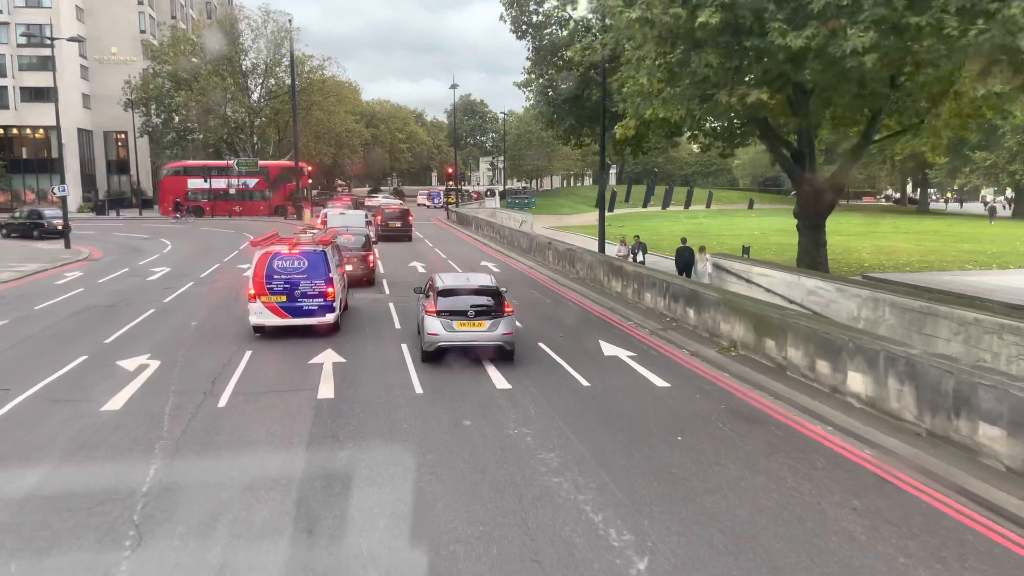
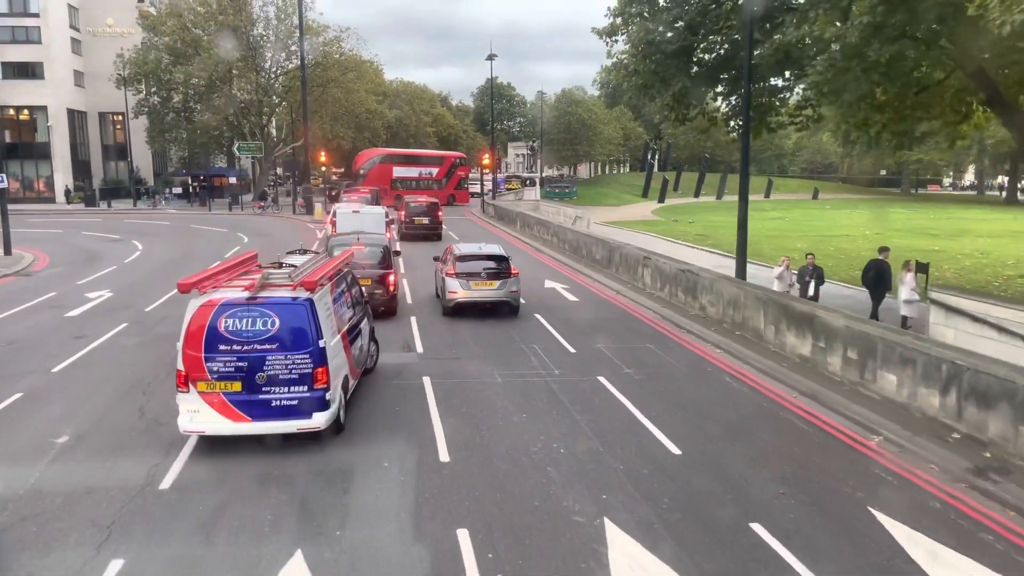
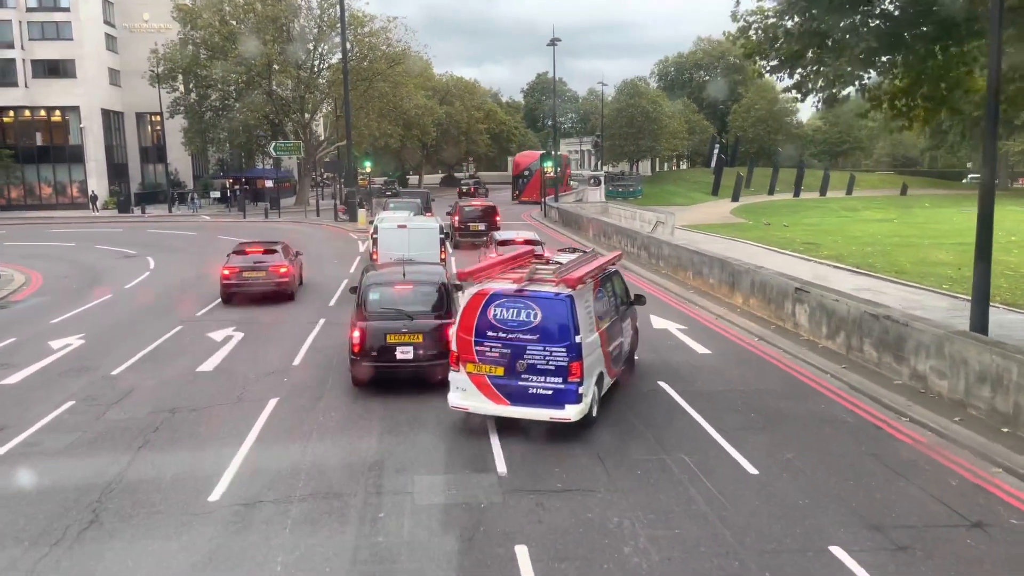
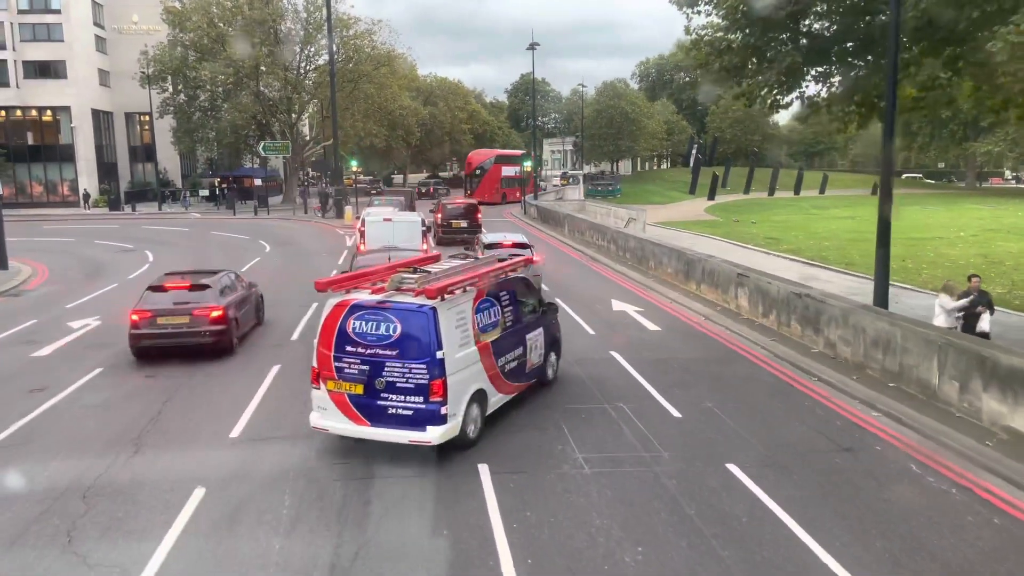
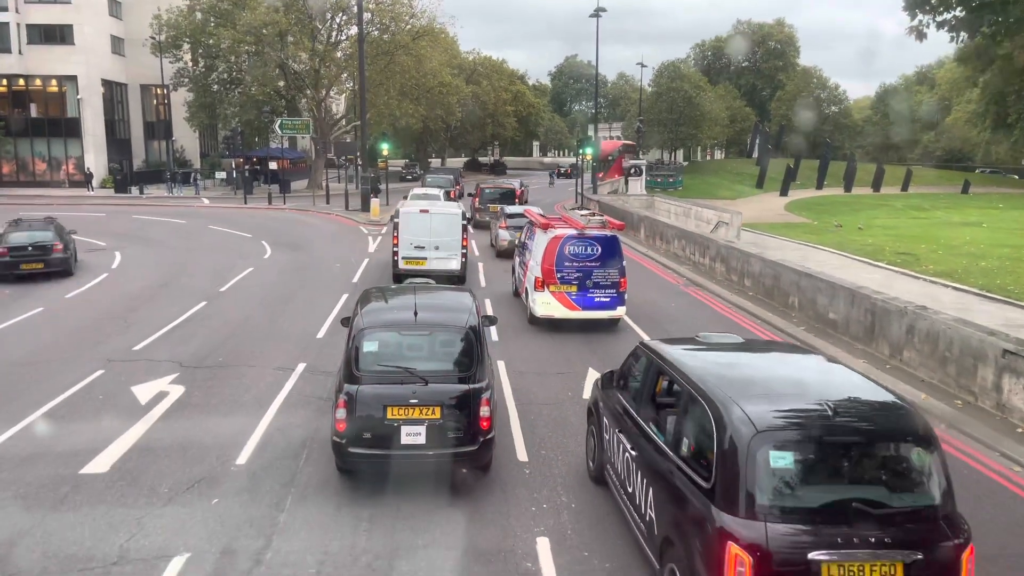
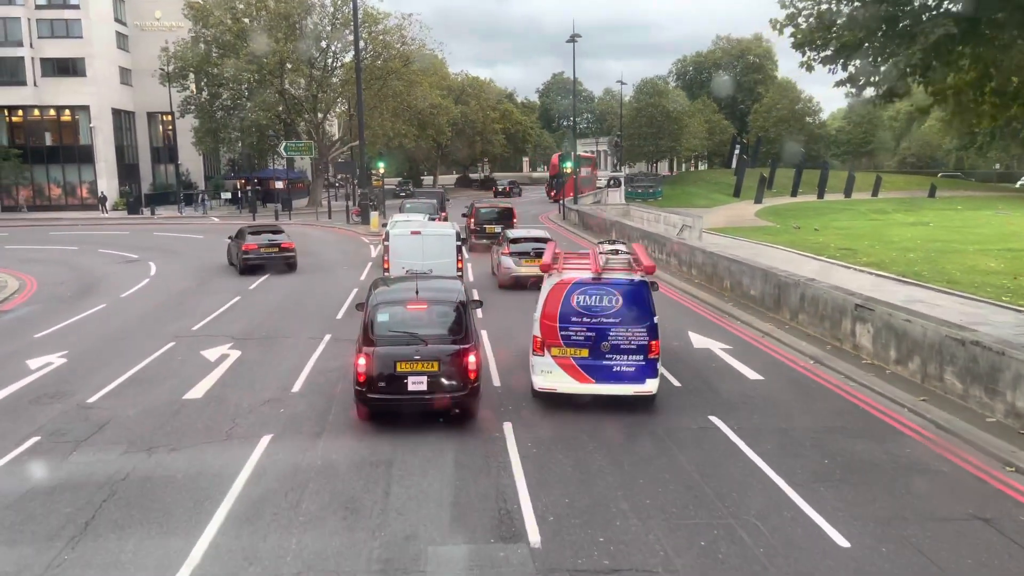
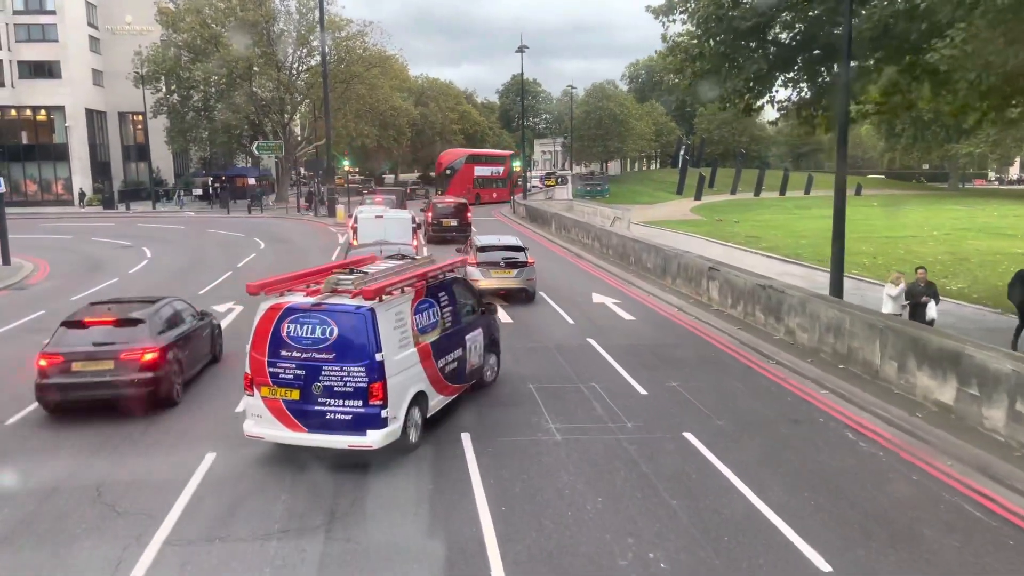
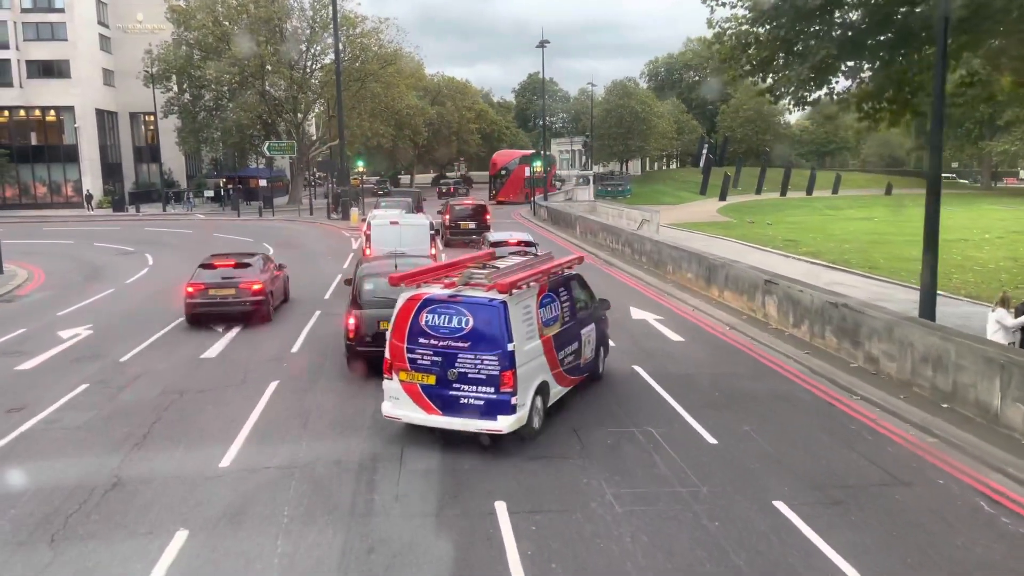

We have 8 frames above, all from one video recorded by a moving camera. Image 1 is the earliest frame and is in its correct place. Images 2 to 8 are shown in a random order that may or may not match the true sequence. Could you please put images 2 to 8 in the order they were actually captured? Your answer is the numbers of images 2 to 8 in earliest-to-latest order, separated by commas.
2, 7, 4, 8, 3, 6, 5
